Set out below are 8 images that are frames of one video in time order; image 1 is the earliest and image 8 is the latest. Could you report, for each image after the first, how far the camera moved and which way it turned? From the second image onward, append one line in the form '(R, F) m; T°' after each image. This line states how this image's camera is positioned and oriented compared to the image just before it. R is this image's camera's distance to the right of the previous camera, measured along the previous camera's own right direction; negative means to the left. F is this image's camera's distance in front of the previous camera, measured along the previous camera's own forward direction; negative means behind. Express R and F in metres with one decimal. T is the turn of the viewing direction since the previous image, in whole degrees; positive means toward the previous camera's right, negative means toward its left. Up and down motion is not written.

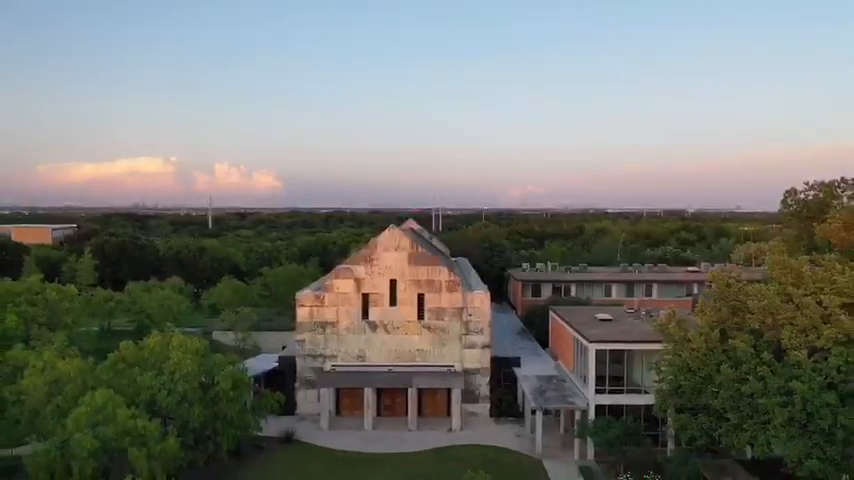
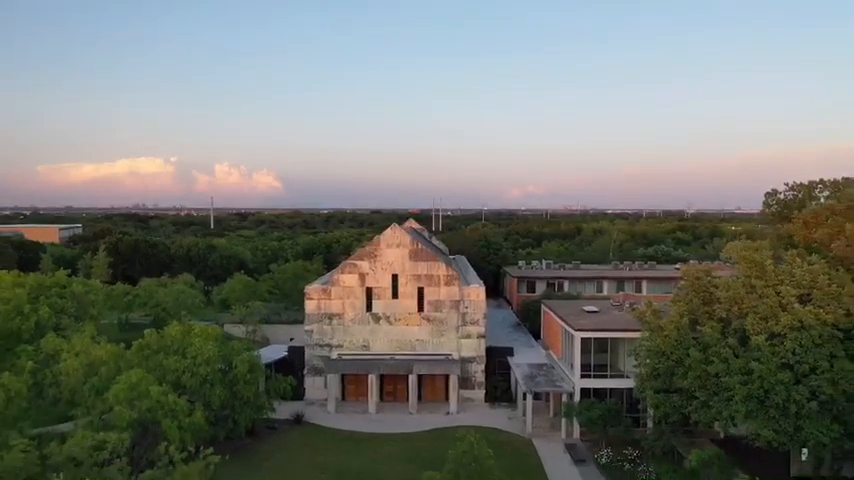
(0.0, -1.8) m; 0°
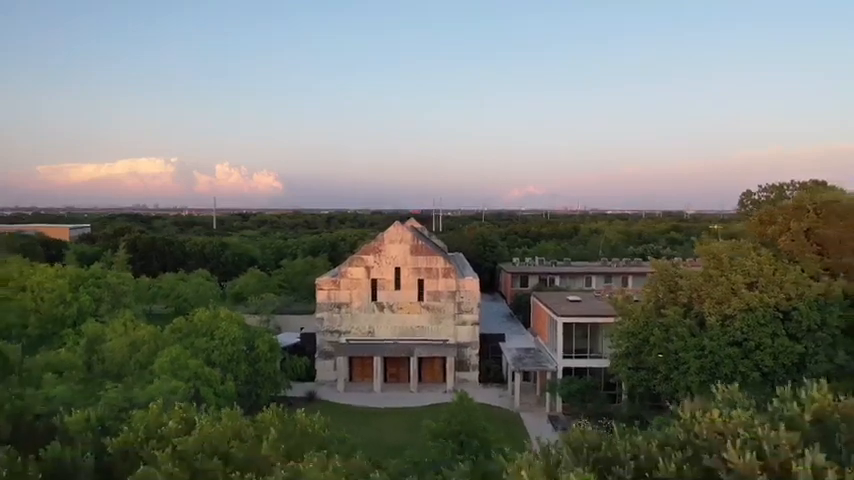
(+0.1, -2.7) m; 0°
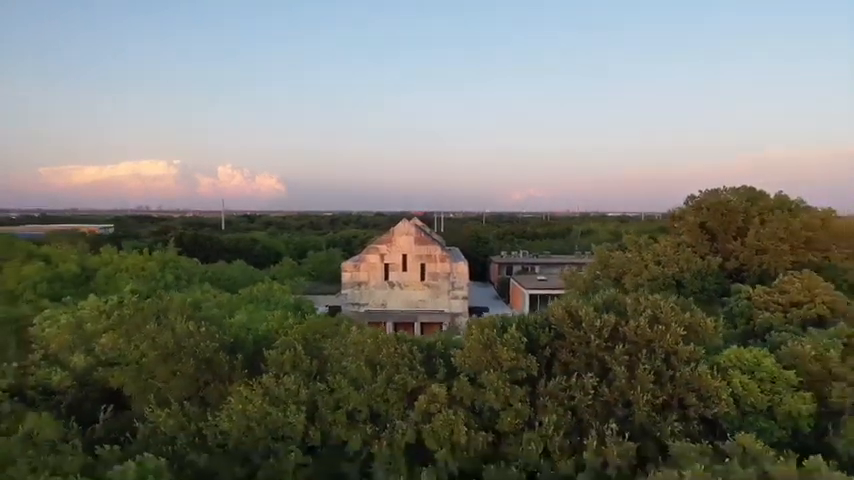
(+0.1, -8.0) m; 0°
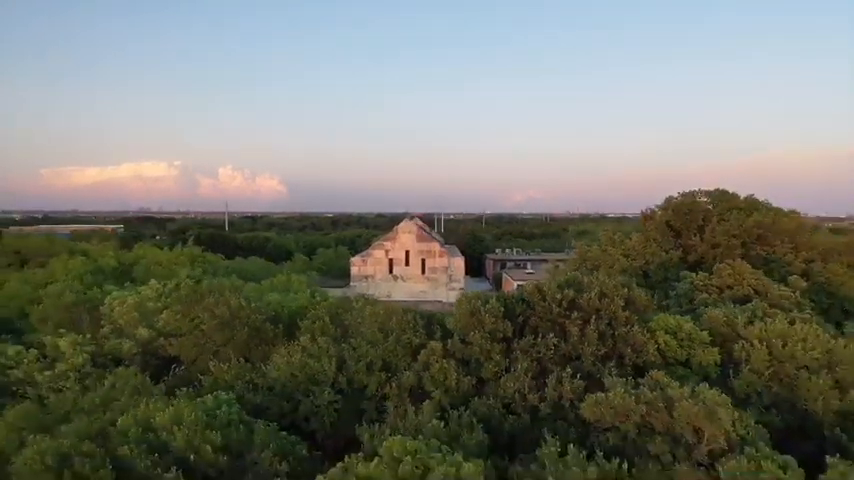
(0.0, -4.1) m; 0°
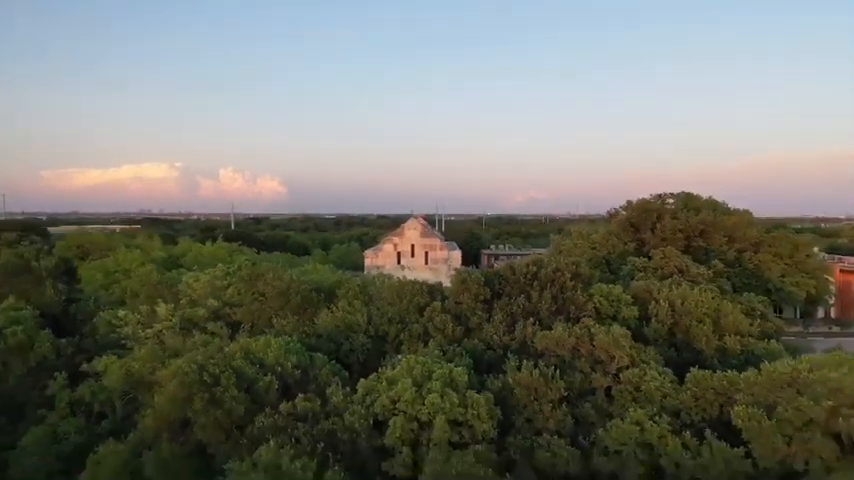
(-0.2, -6.9) m; 0°
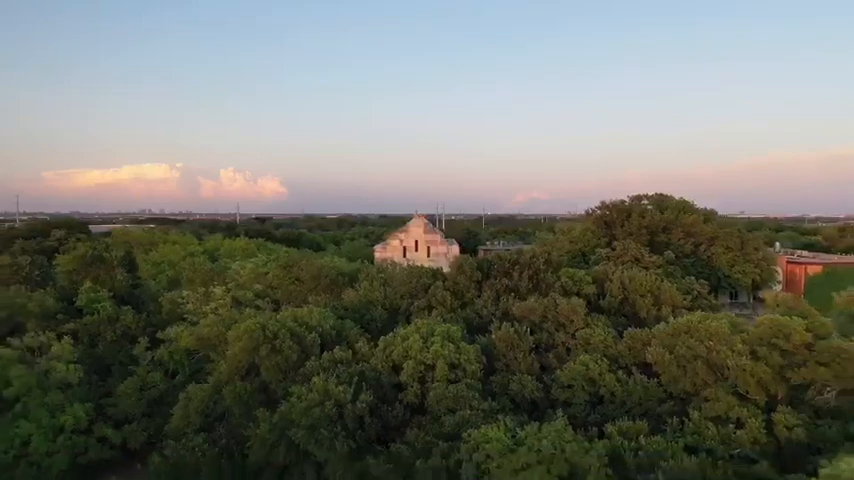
(-0.2, -6.5) m; 0°
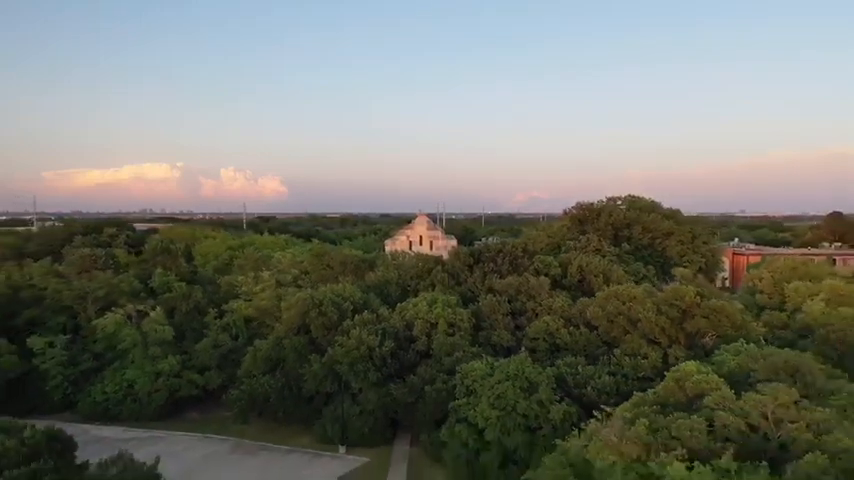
(-0.3, -9.0) m; 0°
